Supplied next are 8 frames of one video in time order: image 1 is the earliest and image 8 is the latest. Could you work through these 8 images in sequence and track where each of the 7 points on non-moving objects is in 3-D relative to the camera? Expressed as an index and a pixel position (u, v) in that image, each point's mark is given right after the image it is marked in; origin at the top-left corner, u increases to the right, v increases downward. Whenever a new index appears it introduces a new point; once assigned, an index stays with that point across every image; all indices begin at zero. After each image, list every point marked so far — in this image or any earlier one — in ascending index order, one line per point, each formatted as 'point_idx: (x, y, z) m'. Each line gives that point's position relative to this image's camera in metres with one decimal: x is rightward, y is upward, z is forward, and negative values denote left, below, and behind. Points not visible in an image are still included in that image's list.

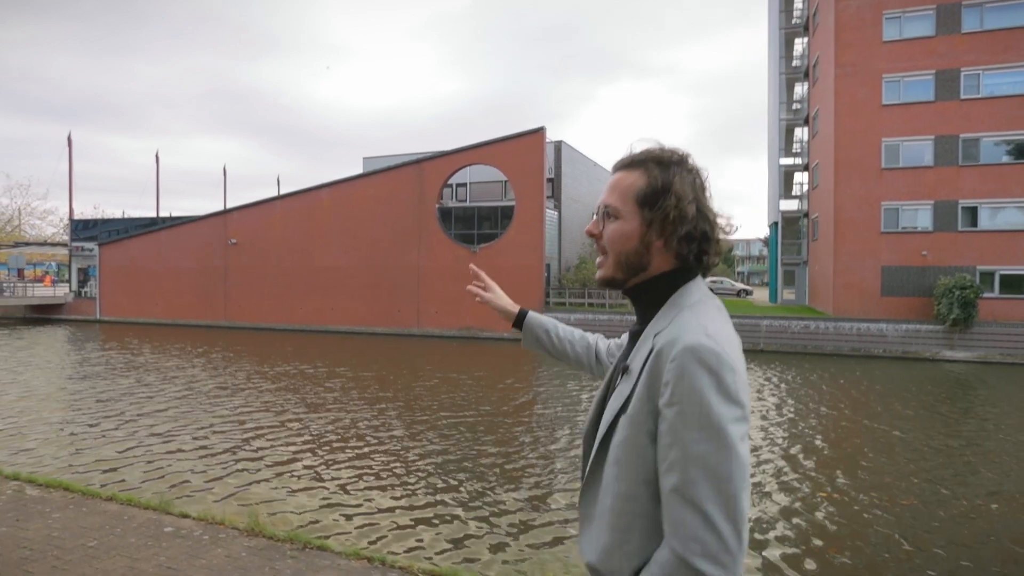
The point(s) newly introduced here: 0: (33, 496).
0: (-2.8, -1.2, +3.7) m
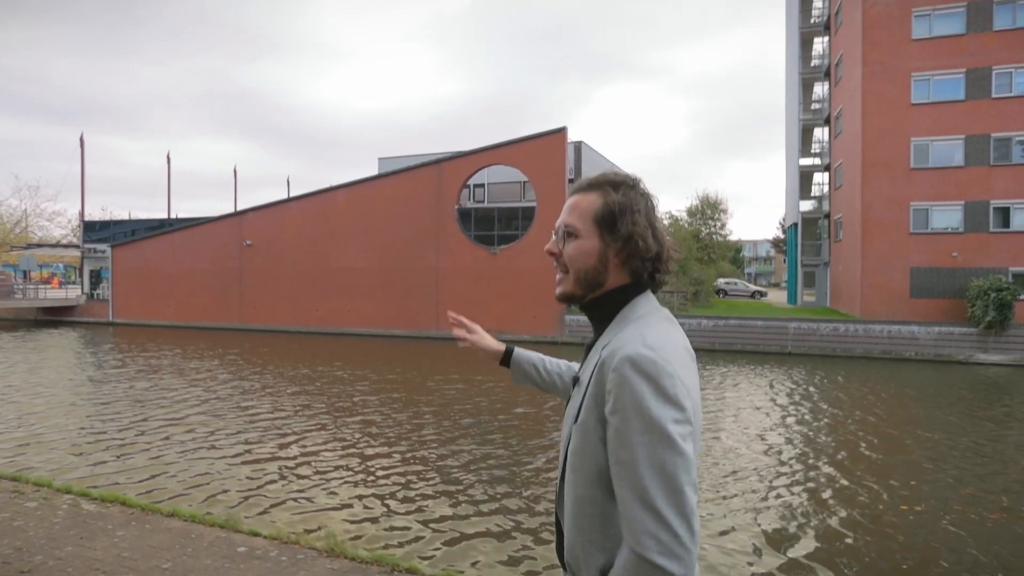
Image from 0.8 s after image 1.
0: (-2.3, -1.2, +3.6) m
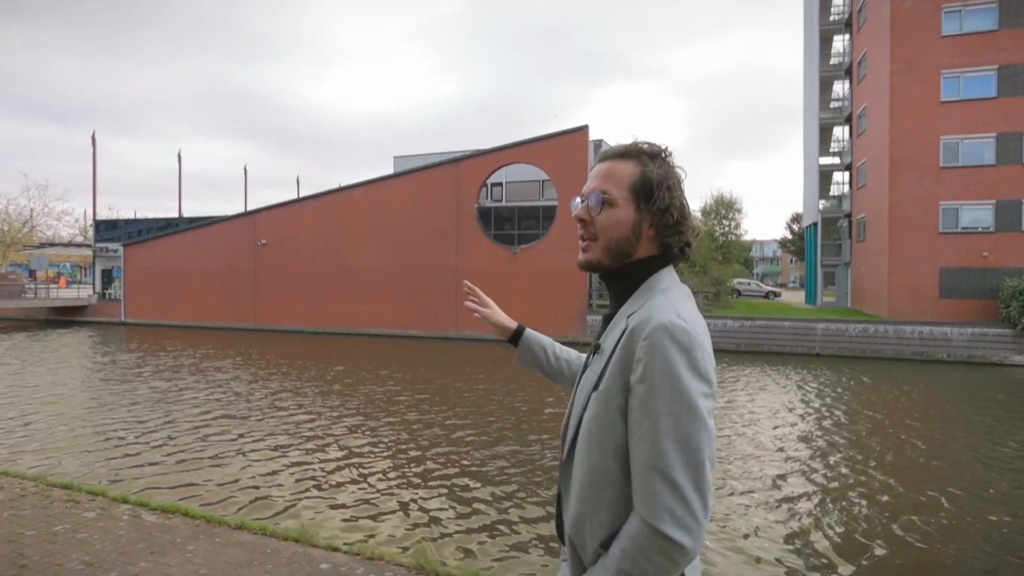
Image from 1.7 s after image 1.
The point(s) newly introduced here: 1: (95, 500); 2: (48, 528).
0: (-1.9, -1.2, +3.4) m
1: (-2.4, -1.2, +3.8) m
2: (-2.4, -1.2, +3.3) m
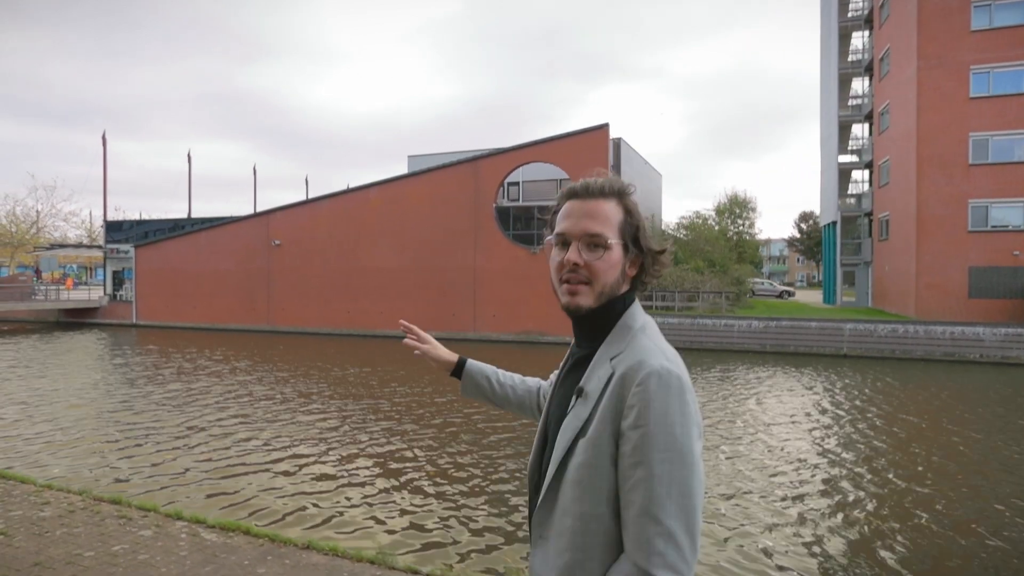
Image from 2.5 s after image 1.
0: (-1.5, -1.3, +3.2) m
1: (-2.0, -1.3, +3.6) m
2: (-2.0, -1.3, +3.1) m
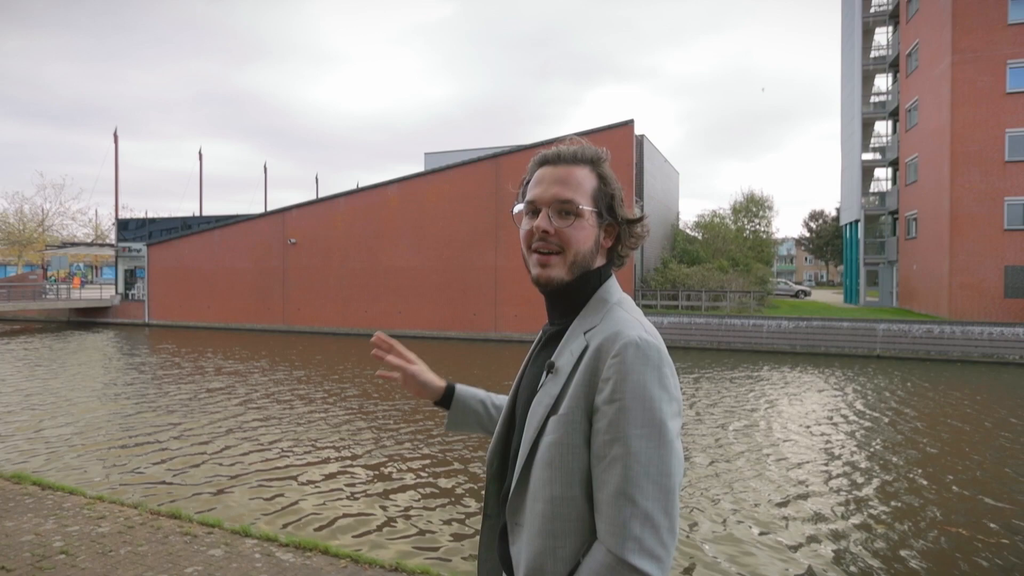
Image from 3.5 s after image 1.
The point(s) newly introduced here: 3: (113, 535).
0: (-1.0, -1.3, +2.9) m
1: (-1.5, -1.3, +3.3) m
2: (-1.5, -1.3, +2.8) m
3: (-2.0, -1.2, +3.2) m
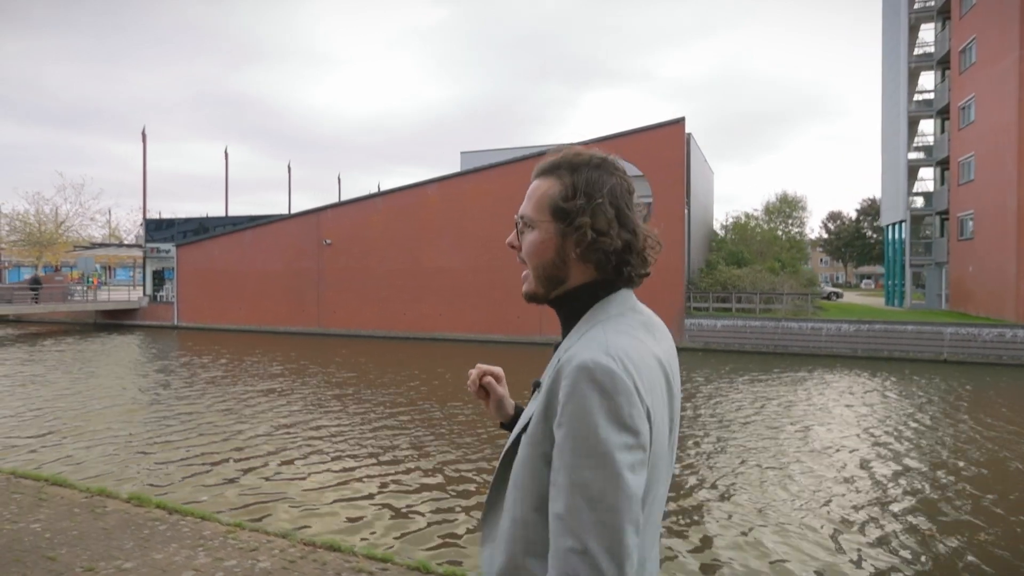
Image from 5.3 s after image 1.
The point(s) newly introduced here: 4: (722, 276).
0: (0.0, -1.3, +2.6) m
1: (-0.6, -1.3, +3.0) m
2: (-0.5, -1.3, +2.5) m
3: (-1.0, -1.3, +2.9) m
4: (+6.3, +0.4, +19.0) m
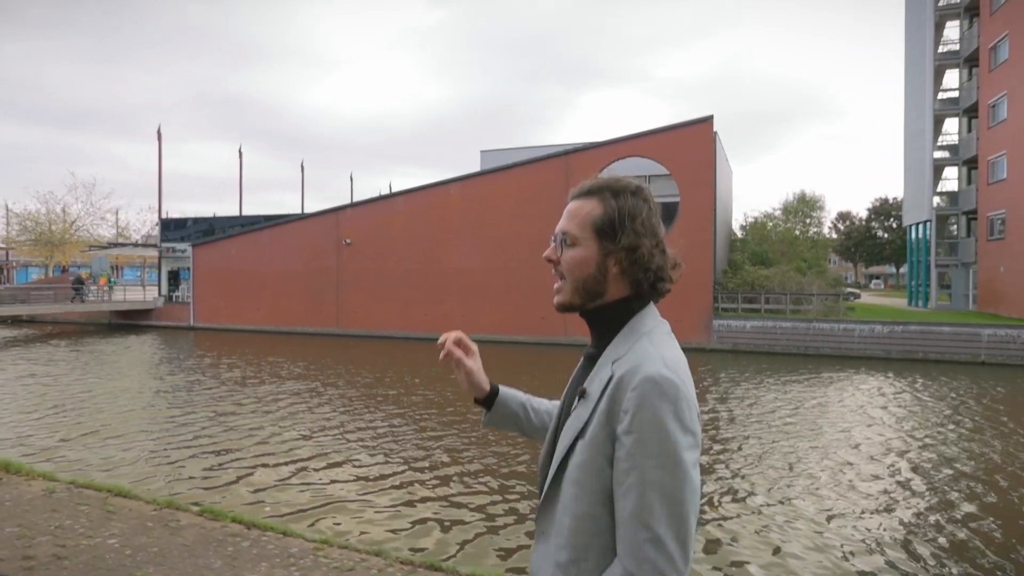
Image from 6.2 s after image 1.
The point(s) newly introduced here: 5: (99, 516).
0: (+0.5, -1.3, +2.4) m
1: (-0.1, -1.3, +2.8) m
2: (0.0, -1.3, +2.3) m
3: (-0.5, -1.3, +2.7) m
4: (+6.9, +0.4, +18.8) m
5: (-2.5, -1.4, +3.9) m
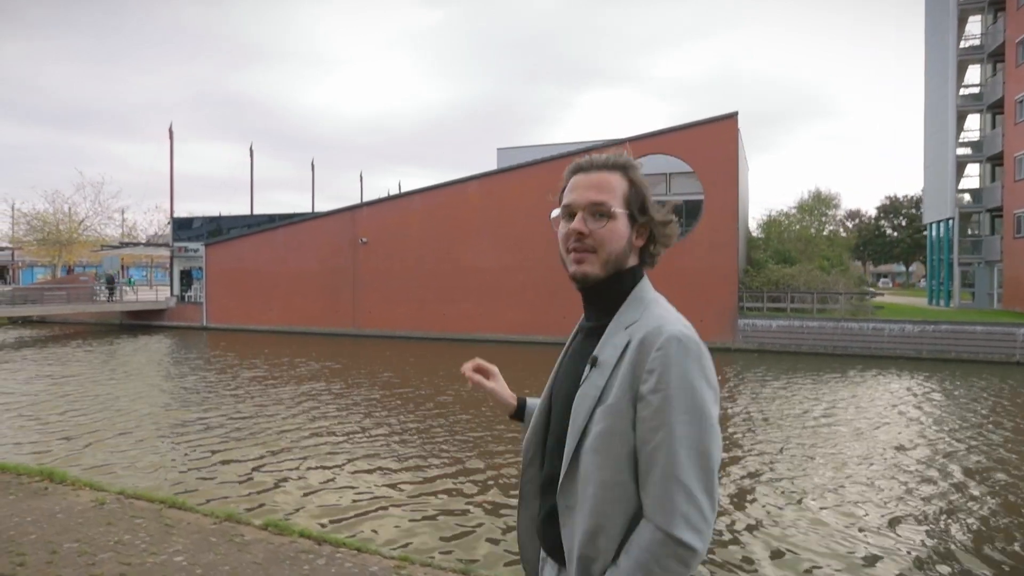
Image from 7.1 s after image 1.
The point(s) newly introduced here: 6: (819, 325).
0: (+0.9, -1.3, +2.2) m
1: (+0.3, -1.3, +2.5) m
2: (+0.4, -1.3, +2.1) m
3: (-0.1, -1.3, +2.5) m
4: (+7.3, +0.4, +18.6) m
5: (-2.1, -1.4, +3.7) m
6: (+7.1, -0.9, +15.4) m
